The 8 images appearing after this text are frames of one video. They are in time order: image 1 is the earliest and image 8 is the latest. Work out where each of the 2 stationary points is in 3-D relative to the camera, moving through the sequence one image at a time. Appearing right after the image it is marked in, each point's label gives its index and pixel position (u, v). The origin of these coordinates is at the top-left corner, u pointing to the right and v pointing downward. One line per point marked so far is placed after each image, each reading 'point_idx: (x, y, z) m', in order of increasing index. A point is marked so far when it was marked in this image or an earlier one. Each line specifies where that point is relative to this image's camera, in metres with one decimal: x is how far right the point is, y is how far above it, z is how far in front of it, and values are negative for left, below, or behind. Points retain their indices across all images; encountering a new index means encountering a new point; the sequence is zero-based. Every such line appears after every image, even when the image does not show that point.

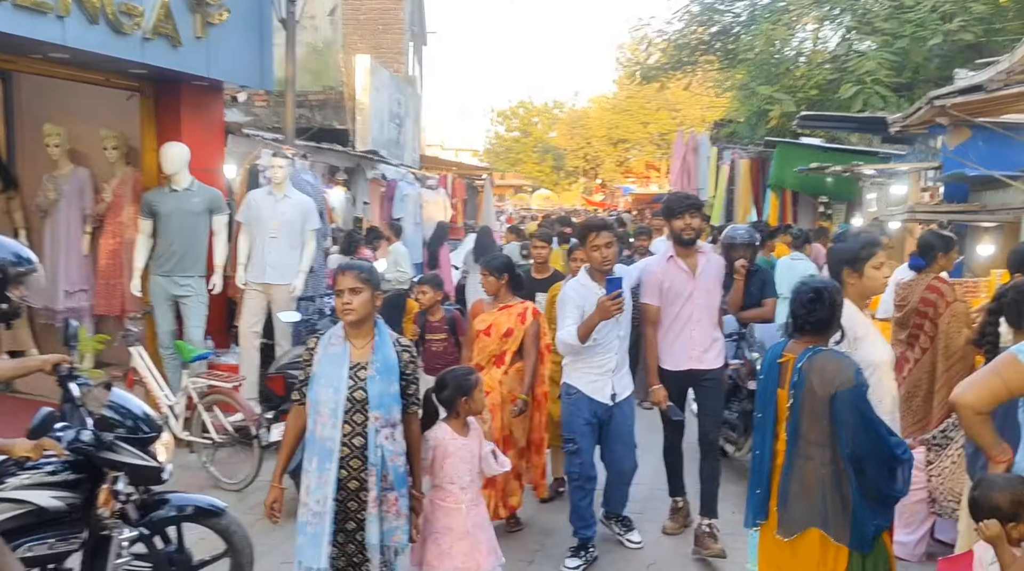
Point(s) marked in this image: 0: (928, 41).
0: (+6.2, +3.6, +12.4) m
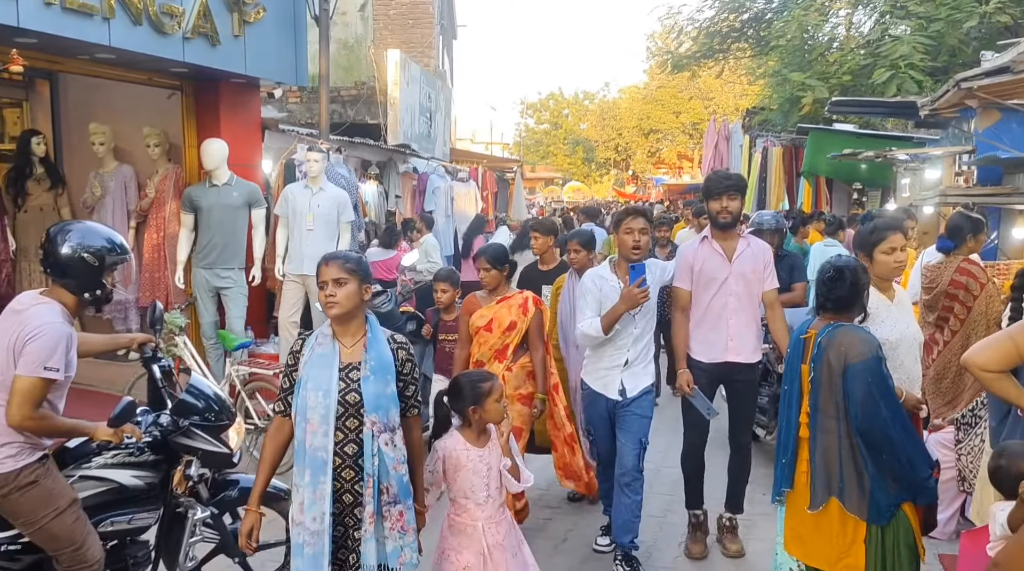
0: (+6.6, +3.8, +12.3) m
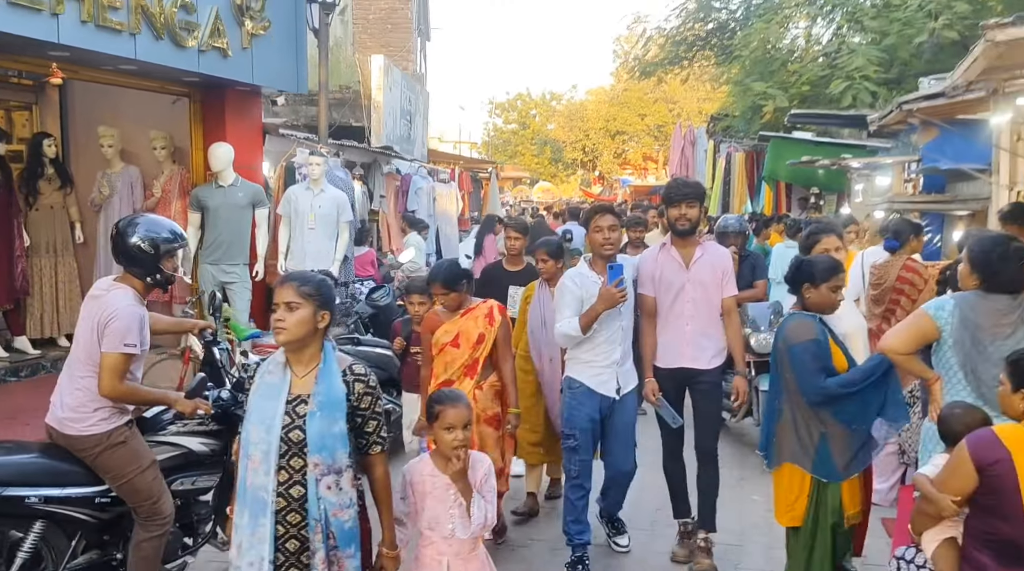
0: (+6.3, +3.9, +13.1) m
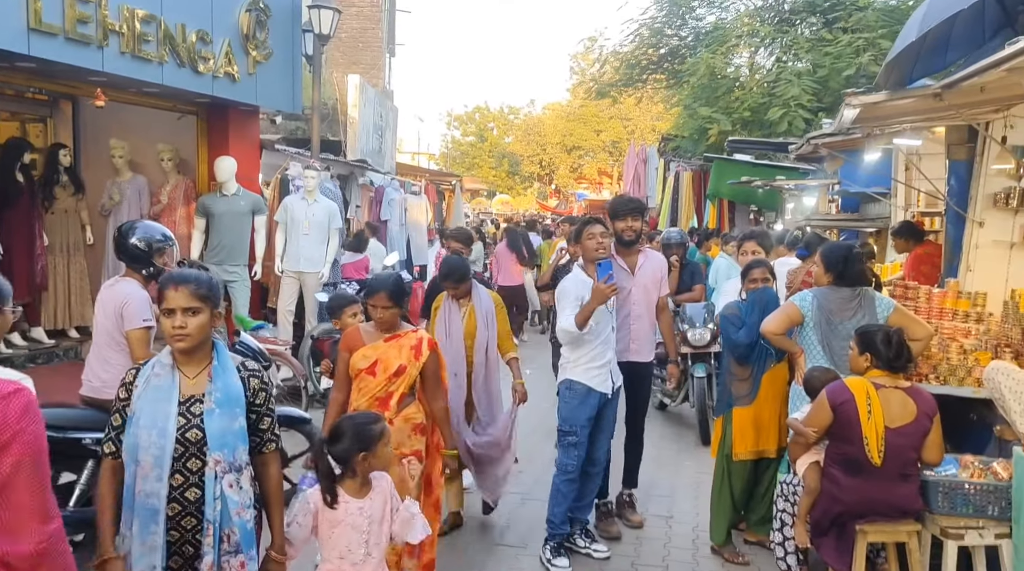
0: (+5.7, +3.7, +14.6) m
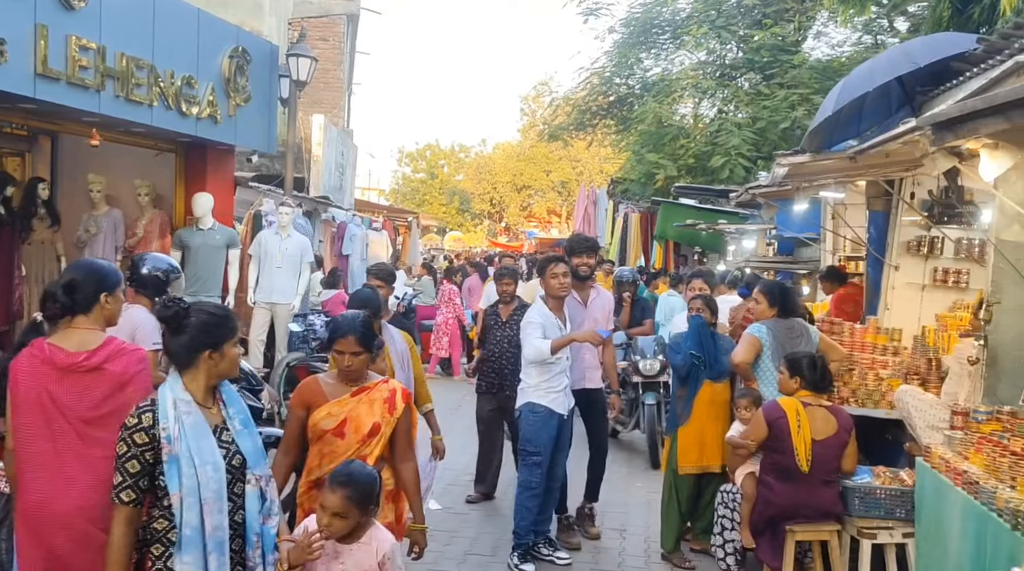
0: (+5.0, +3.0, +15.6) m
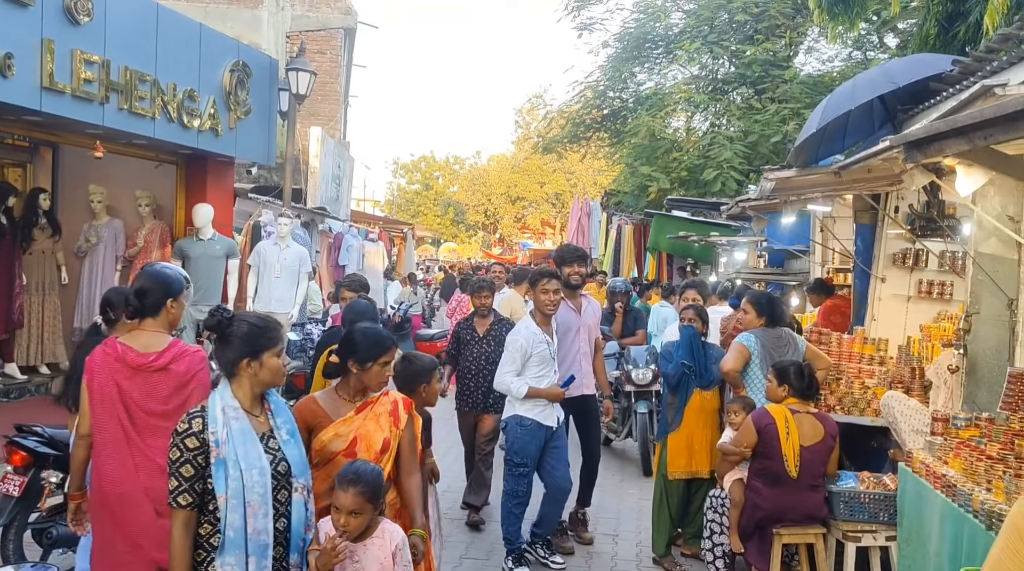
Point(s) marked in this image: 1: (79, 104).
0: (+4.9, +2.8, +15.8) m
1: (-3.4, +1.4, +6.6) m
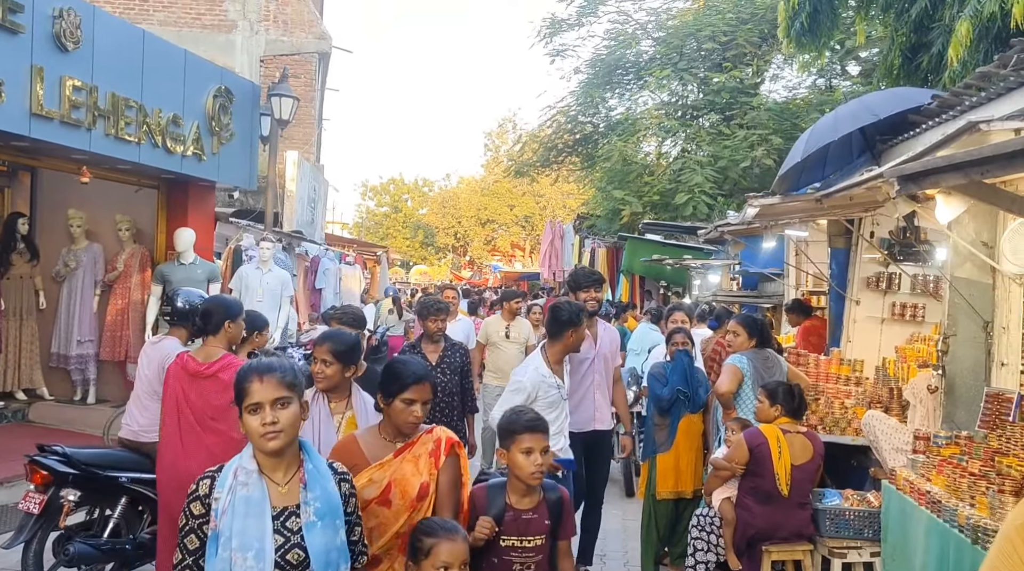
0: (+4.4, +2.4, +16.2) m
1: (-3.5, +1.2, +6.6) m
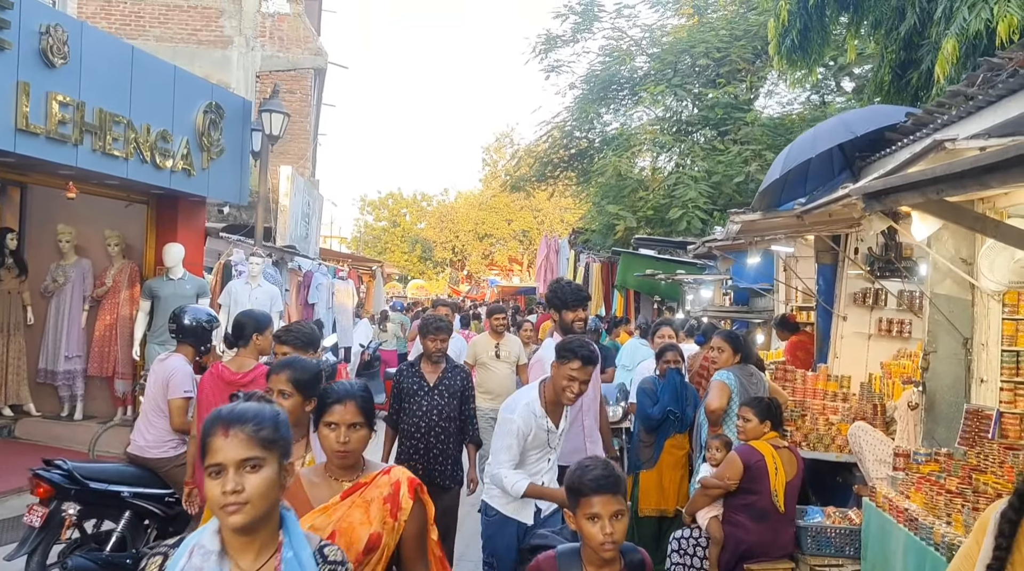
0: (+4.3, +2.1, +16.2) m
1: (-3.6, +1.1, +6.7) m
